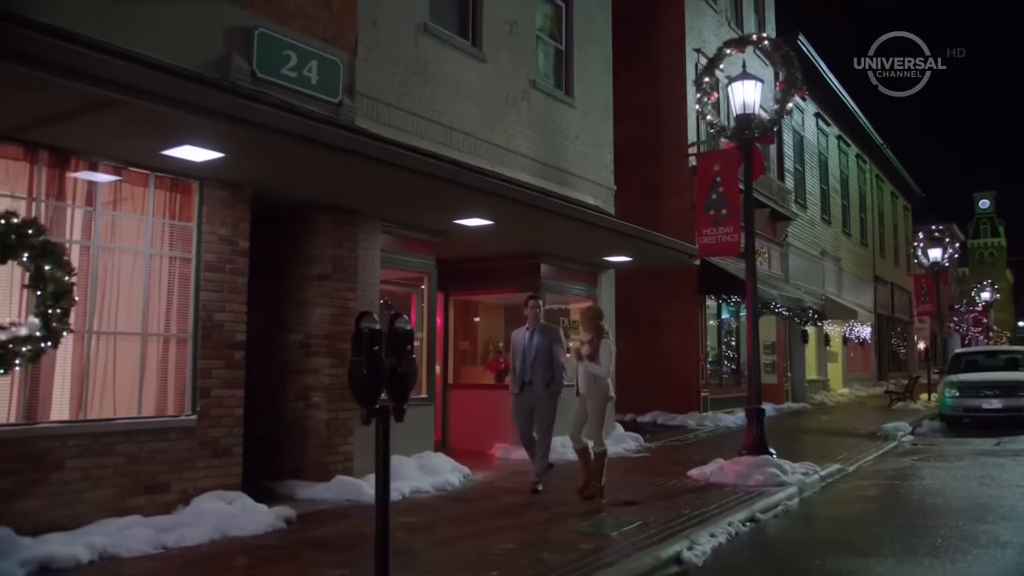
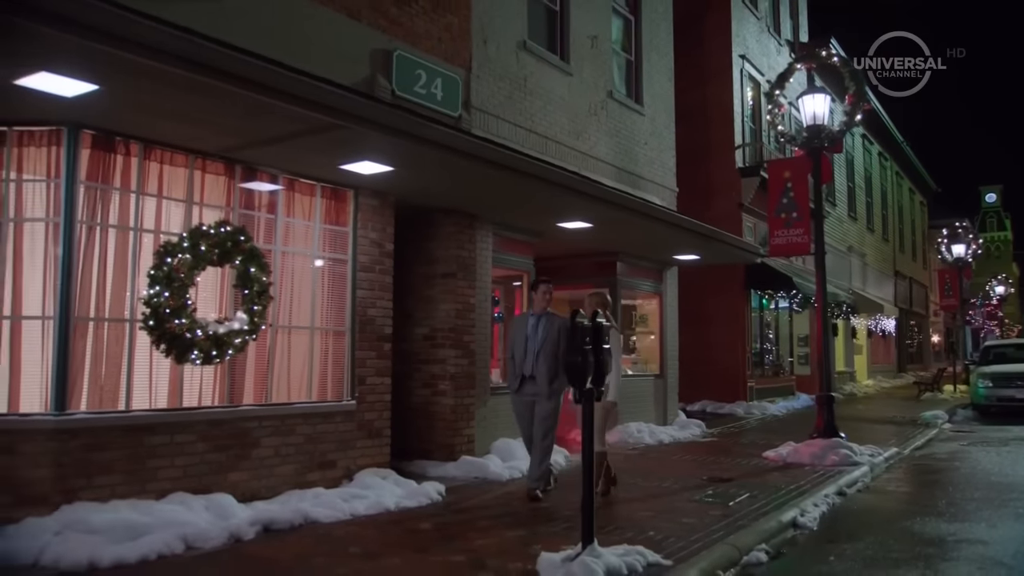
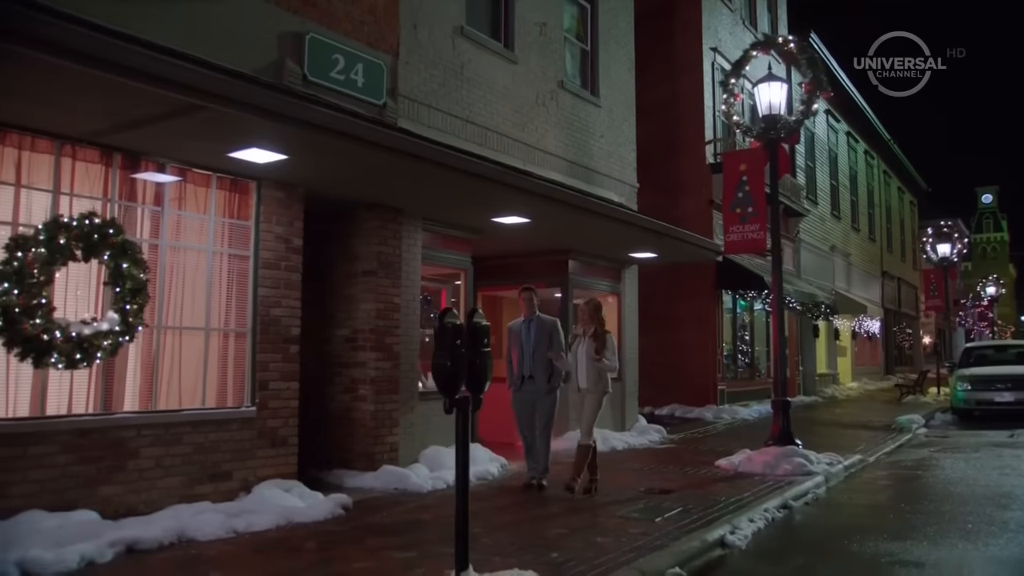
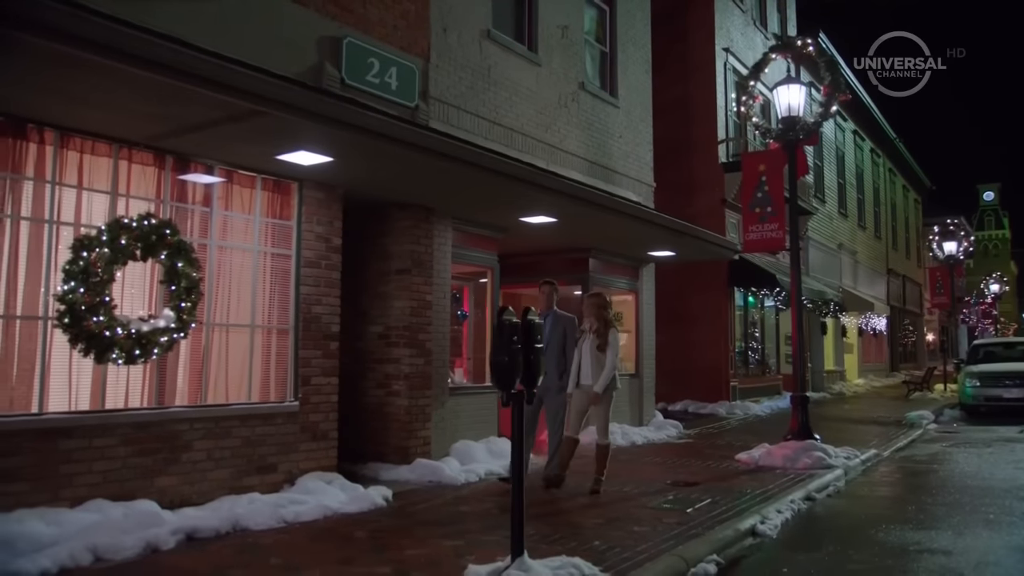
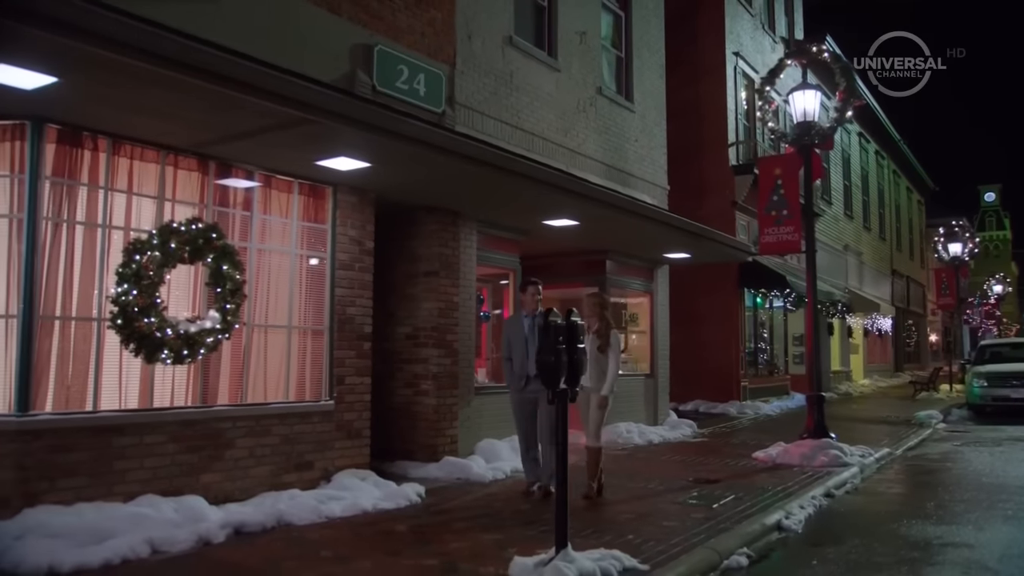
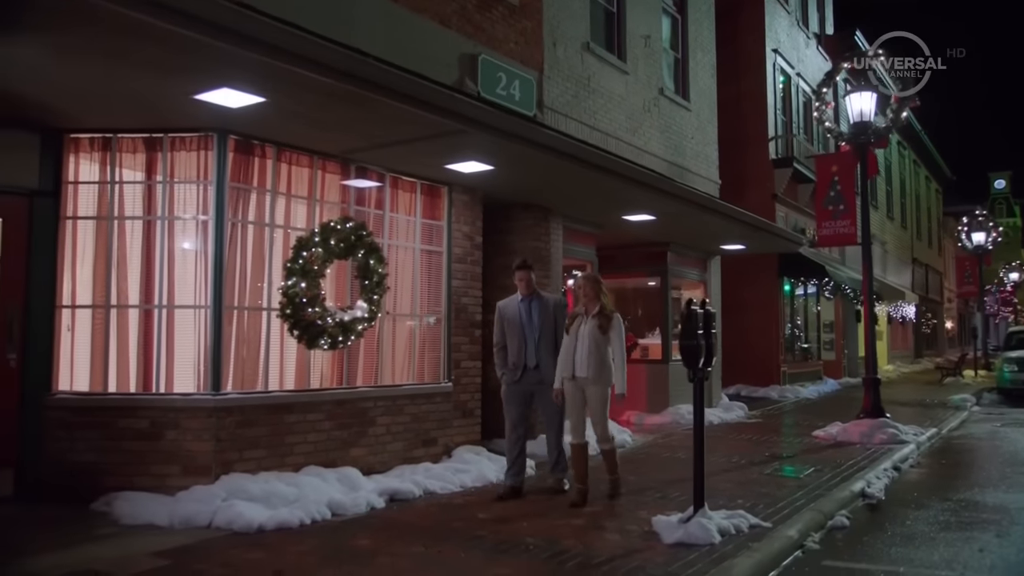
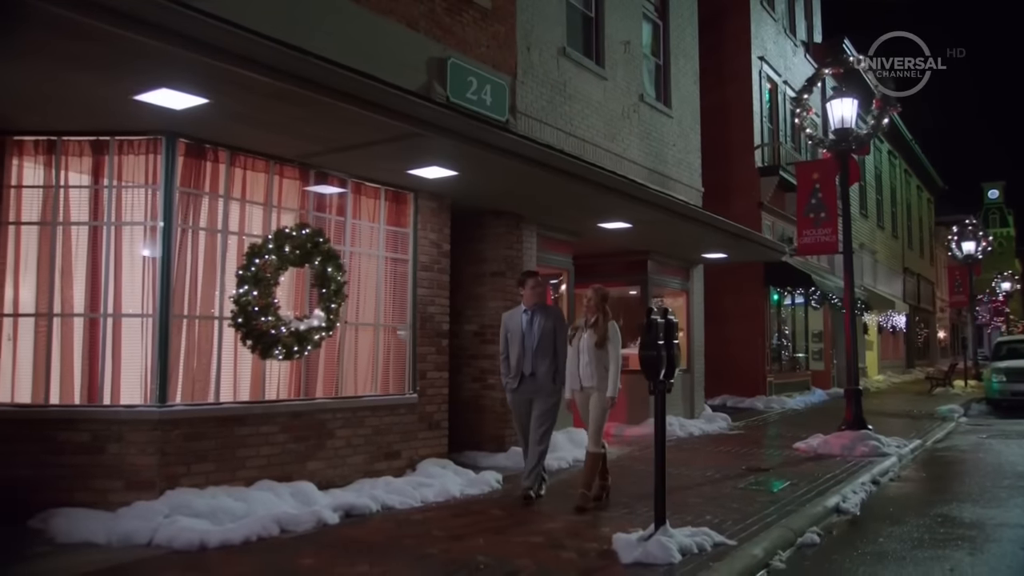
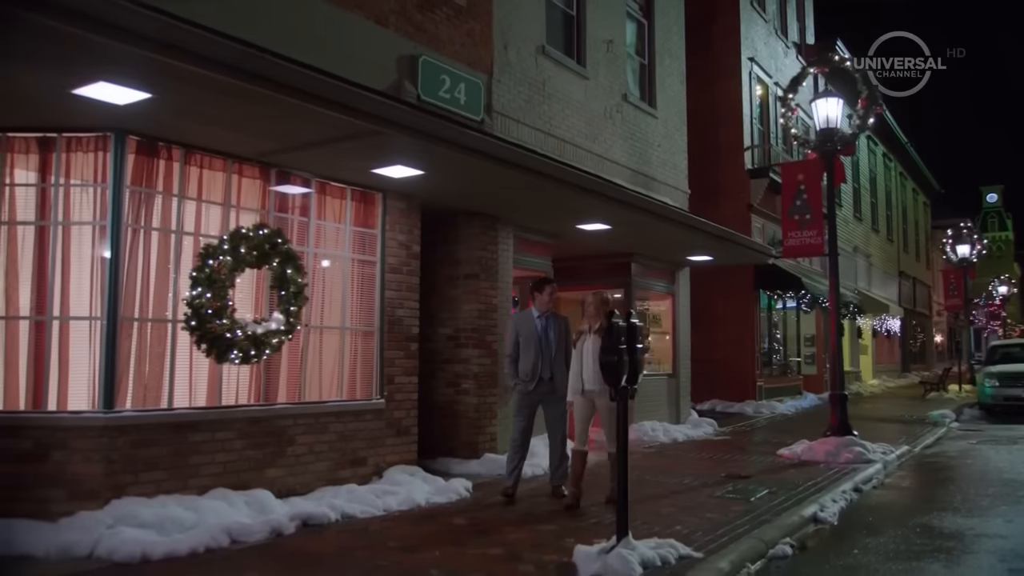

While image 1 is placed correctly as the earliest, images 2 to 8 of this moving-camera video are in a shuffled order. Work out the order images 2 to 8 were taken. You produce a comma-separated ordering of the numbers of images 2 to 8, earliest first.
3, 4, 5, 2, 8, 7, 6
